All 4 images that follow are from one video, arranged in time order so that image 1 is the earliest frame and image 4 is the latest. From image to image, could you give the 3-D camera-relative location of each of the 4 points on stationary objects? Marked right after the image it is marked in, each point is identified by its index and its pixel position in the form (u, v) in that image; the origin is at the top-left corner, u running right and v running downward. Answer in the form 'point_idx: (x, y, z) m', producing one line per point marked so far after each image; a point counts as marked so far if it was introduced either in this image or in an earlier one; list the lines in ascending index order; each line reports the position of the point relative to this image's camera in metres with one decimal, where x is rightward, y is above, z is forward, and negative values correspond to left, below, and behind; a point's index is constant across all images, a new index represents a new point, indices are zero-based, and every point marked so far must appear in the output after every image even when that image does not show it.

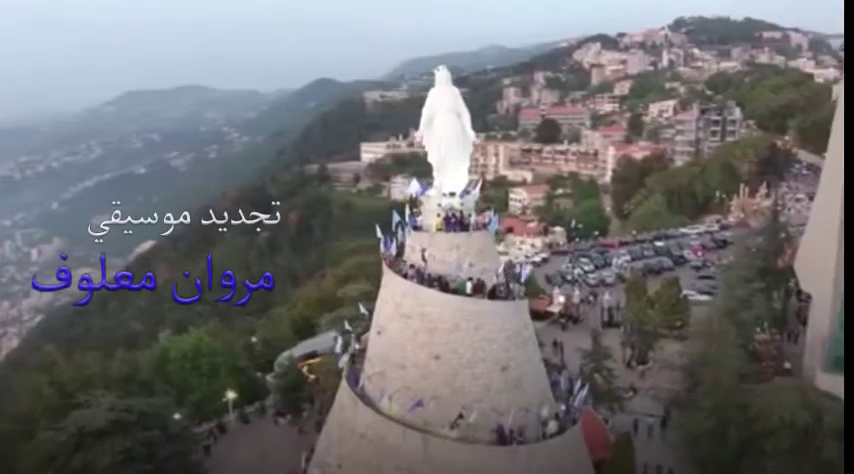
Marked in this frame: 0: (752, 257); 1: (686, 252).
0: (+1.9, -0.1, +5.4) m
1: (+1.5, -0.1, +5.6) m
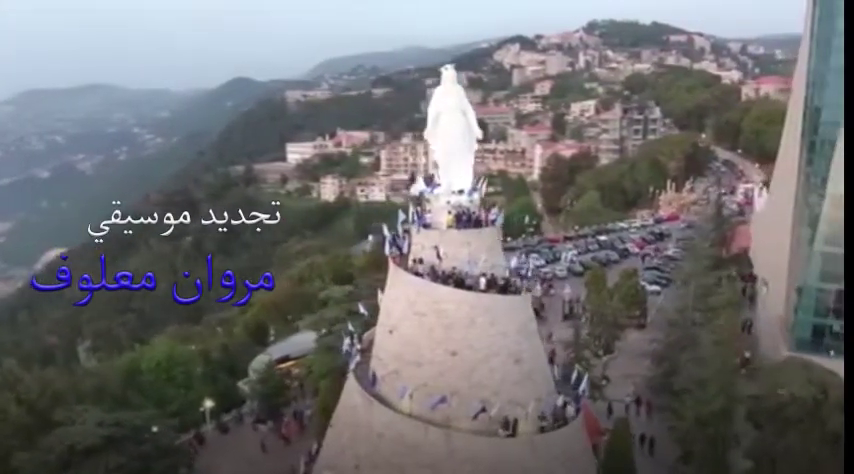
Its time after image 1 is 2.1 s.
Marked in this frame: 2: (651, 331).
0: (+1.8, -0.1, +5.8) m
1: (+1.3, -0.1, +6.0) m
2: (+1.4, -0.6, +5.8) m
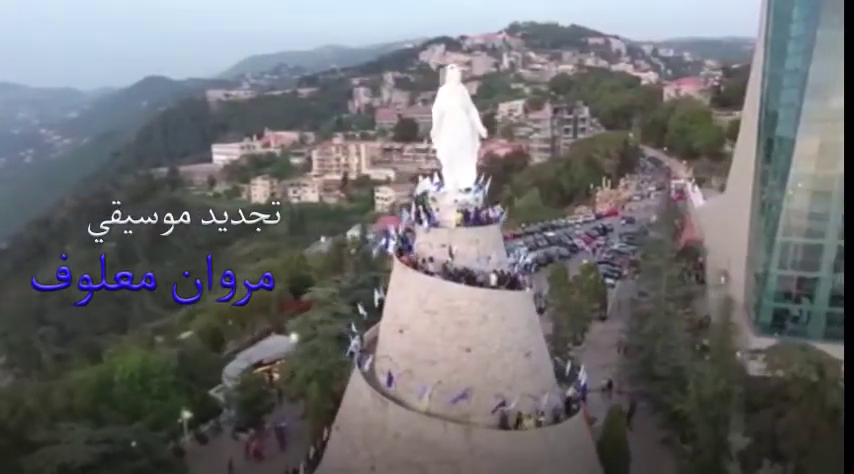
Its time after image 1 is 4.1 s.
0: (+1.5, -0.1, +6.2) m
1: (+1.1, 0.0, +6.2) m
2: (+1.2, -0.6, +6.1) m
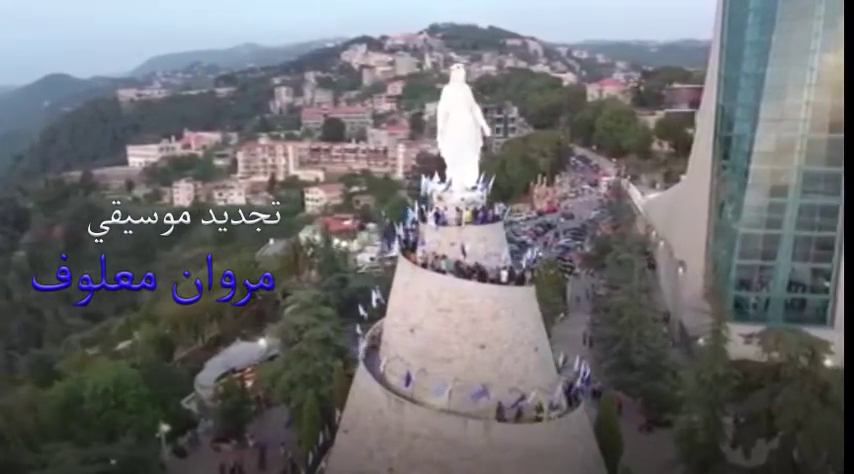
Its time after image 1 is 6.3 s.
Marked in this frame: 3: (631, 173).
0: (+1.2, 0.0, +6.4) m
1: (+0.8, 0.0, +6.4) m
2: (+1.0, -0.5, +6.3) m
3: (+1.6, +0.5, +7.5) m
